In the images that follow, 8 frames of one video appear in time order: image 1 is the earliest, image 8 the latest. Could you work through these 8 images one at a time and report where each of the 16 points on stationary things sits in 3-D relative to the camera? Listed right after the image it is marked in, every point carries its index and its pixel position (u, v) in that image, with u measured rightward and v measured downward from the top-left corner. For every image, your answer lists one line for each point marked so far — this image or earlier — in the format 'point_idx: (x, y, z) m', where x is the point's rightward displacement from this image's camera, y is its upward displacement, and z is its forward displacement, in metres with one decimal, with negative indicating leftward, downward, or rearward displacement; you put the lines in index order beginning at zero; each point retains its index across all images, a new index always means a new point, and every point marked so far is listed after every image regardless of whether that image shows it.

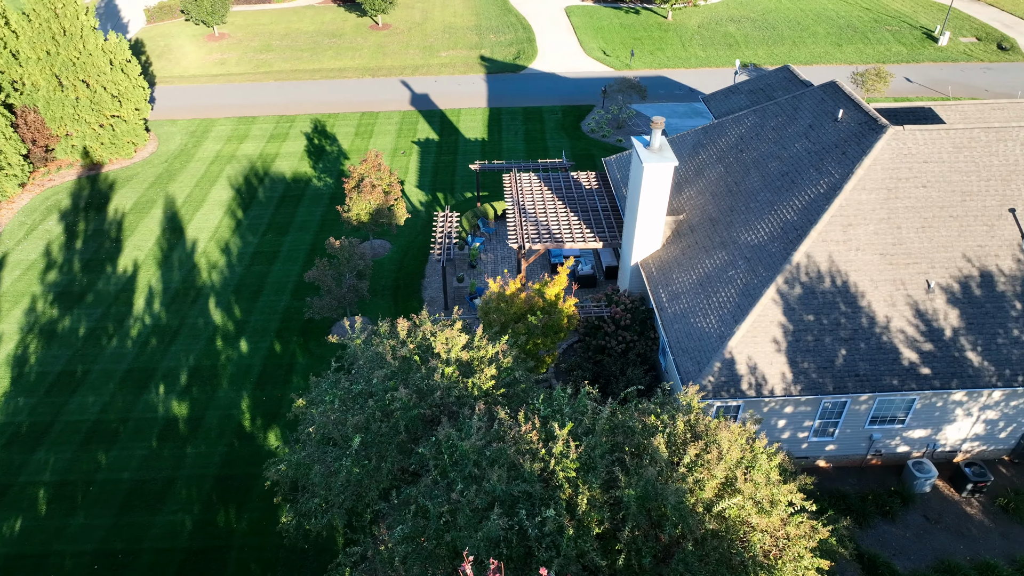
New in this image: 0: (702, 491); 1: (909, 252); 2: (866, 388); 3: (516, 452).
0: (+3.4, -3.7, +12.7) m
1: (+10.9, +1.0, +19.2) m
2: (+9.4, -2.7, +18.6) m
3: (+0.1, -3.1, +13.3) m
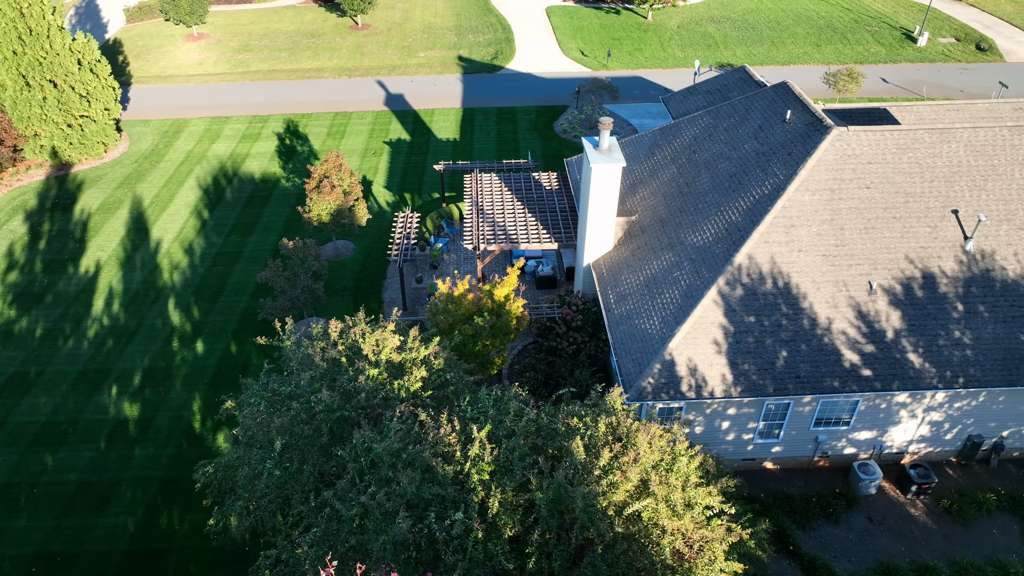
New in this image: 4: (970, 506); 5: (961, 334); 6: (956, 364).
0: (+1.9, -3.7, +12.7) m
1: (+9.3, +1.0, +19.2) m
2: (+7.8, -2.7, +18.6) m
3: (-1.5, -3.2, +13.2) m
4: (+13.0, -6.2, +19.9) m
5: (+12.2, -1.2, +19.0) m
6: (+12.0, -2.1, +18.9) m
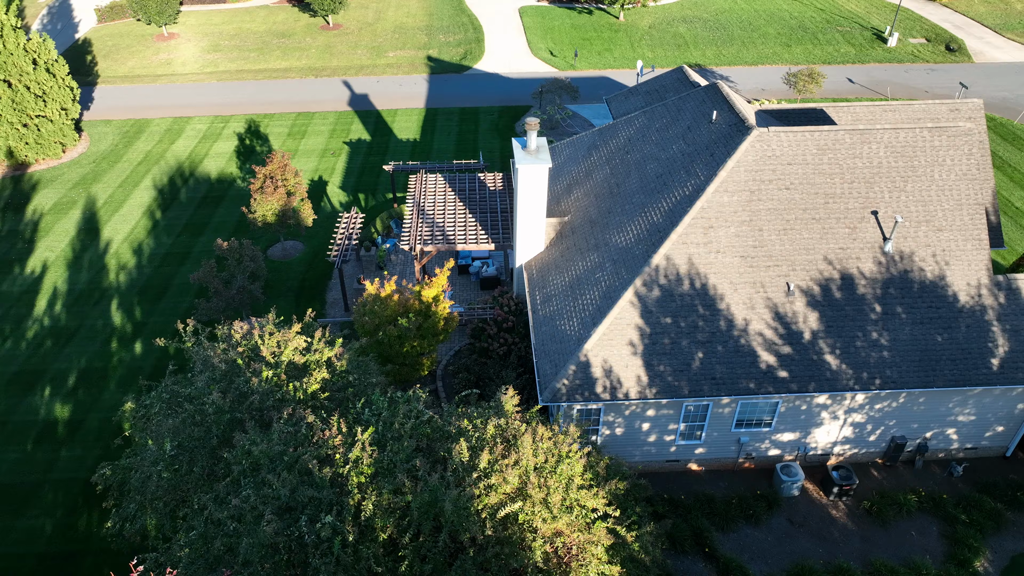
0: (-0.4, -3.8, +12.6) m
1: (+7.1, +0.9, +19.2) m
2: (+5.5, -2.8, +18.6) m
3: (-3.8, -3.2, +13.1) m
4: (+10.8, -6.2, +19.9) m
5: (+9.9, -1.3, +19.0) m
6: (+9.7, -2.1, +18.8) m
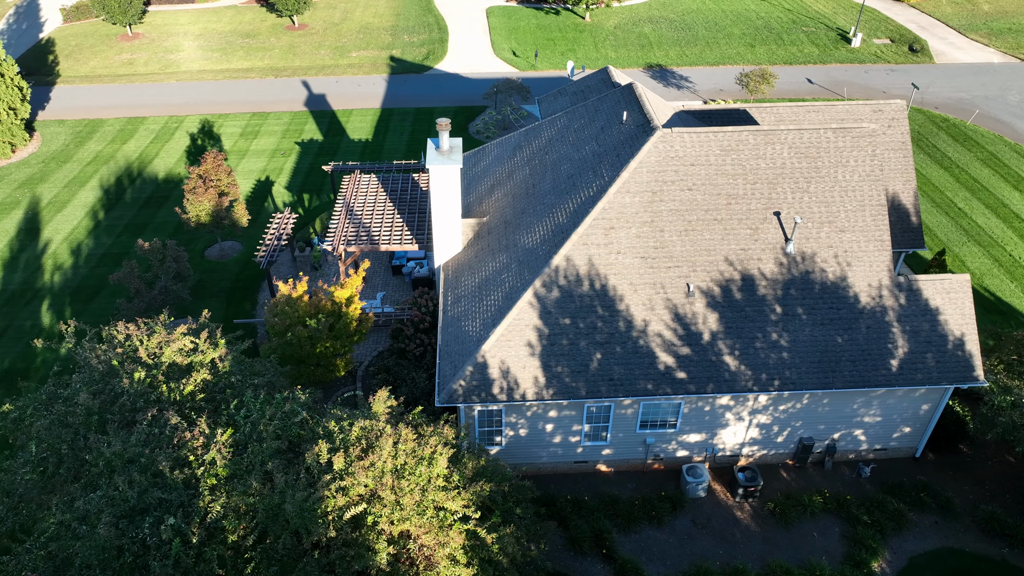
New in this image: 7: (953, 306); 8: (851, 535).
0: (-3.1, -3.8, +12.6) m
1: (+4.3, +0.9, +19.1) m
2: (+2.8, -2.8, +18.5) m
3: (-6.5, -3.2, +13.1) m
4: (+8.0, -6.3, +19.9) m
5: (+7.2, -1.3, +18.9) m
6: (+7.0, -2.1, +18.8) m
7: (+12.1, -0.5, +19.2) m
8: (+9.4, -6.8, +19.3) m
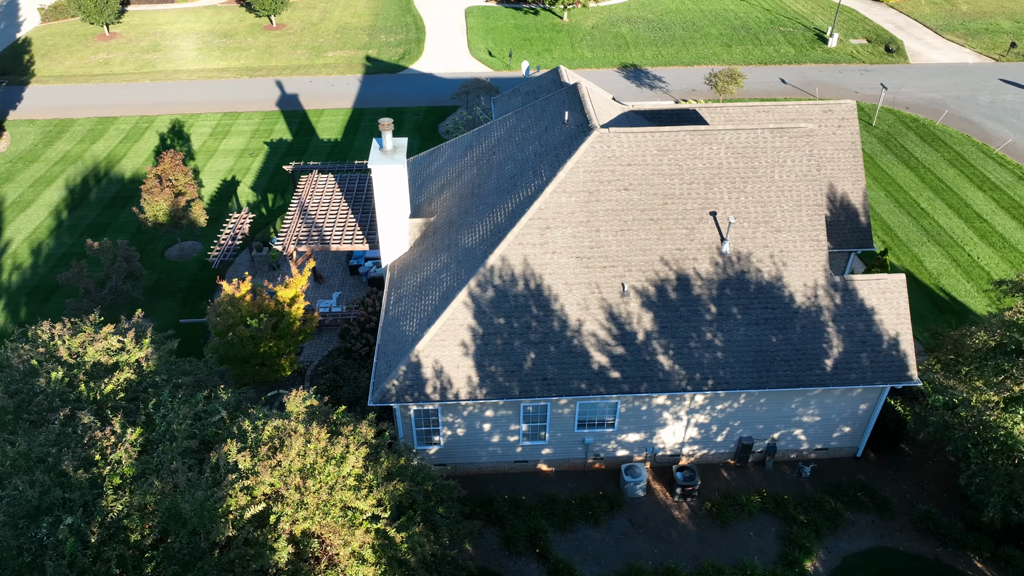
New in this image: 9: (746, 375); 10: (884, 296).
0: (-4.9, -3.8, +12.6) m
1: (+2.6, +0.9, +19.2) m
2: (+1.1, -2.8, +18.6) m
3: (-8.2, -3.2, +13.1) m
4: (+6.3, -6.2, +19.9) m
5: (+5.4, -1.3, +19.0) m
6: (+5.2, -2.1, +18.9) m
7: (+10.4, -0.5, +19.2) m
8: (+7.6, -6.8, +19.3) m
9: (+6.3, -2.3, +18.8) m
10: (+10.3, -0.2, +19.2) m
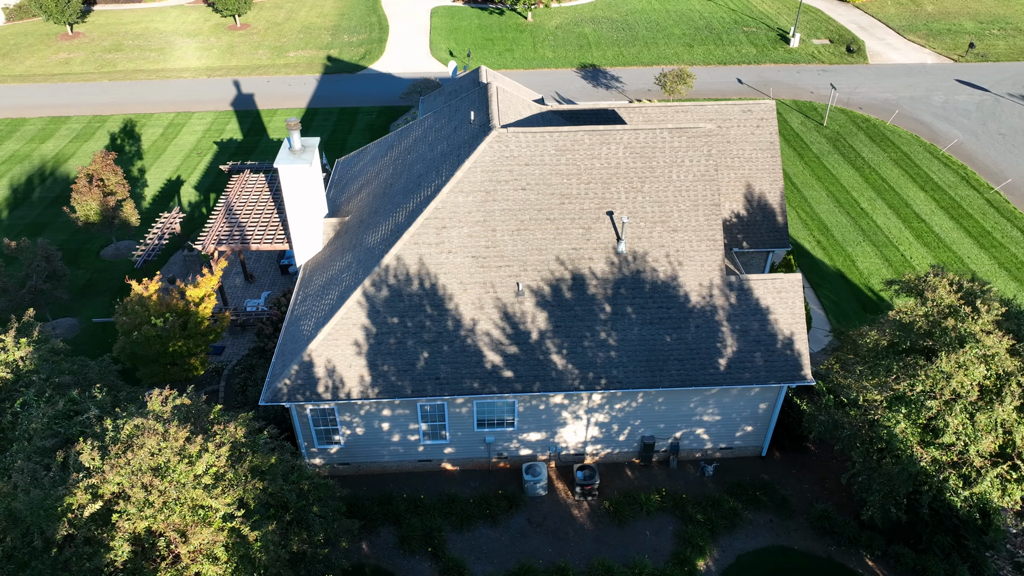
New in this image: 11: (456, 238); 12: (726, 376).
0: (-7.7, -3.8, +12.6) m
1: (-0.3, +0.9, +19.2) m
2: (-1.8, -2.8, +18.6) m
3: (-11.1, -3.2, +13.1) m
4: (+3.4, -6.2, +20.0) m
5: (+2.6, -1.3, +19.0) m
6: (+2.4, -2.1, +18.9) m
7: (+7.5, -0.5, +19.3) m
8: (+4.7, -6.8, +19.3) m
9: (+3.4, -2.3, +18.9) m
10: (+7.4, -0.2, +19.3) m
11: (-1.5, +1.4, +19.2) m
12: (+5.8, -2.4, +19.0) m
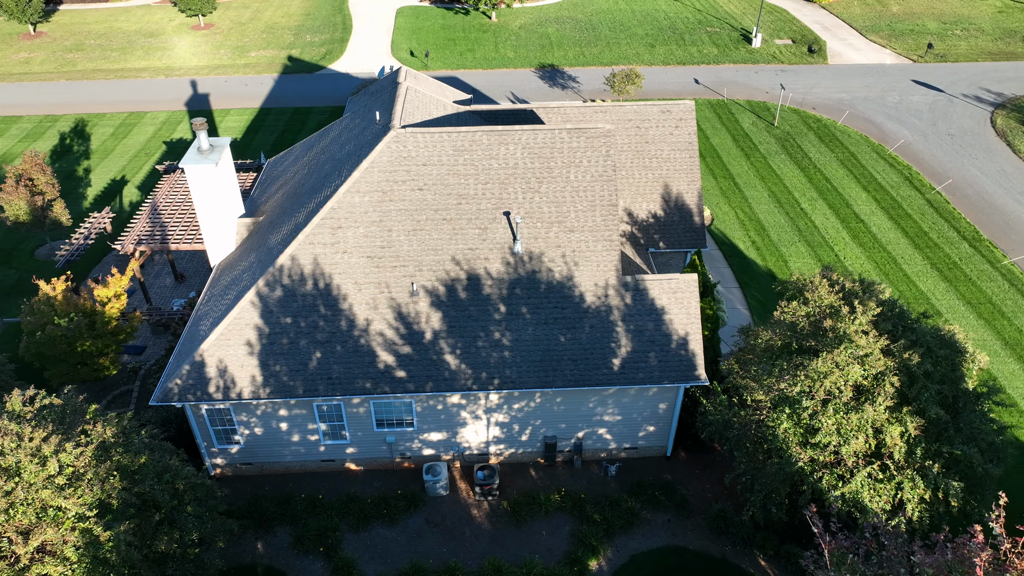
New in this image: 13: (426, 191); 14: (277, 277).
0: (-10.6, -3.8, +12.6) m
1: (-3.2, +0.9, +19.2) m
2: (-4.7, -2.8, +18.6) m
3: (-14.0, -3.2, +13.1) m
4: (+0.5, -6.2, +20.0) m
5: (-0.3, -1.3, +19.0) m
6: (-0.5, -2.1, +18.9) m
7: (+4.6, -0.5, +19.3) m
8: (+1.8, -6.8, +19.4) m
9: (+0.5, -2.3, +18.9) m
10: (+4.5, -0.2, +19.3) m
11: (-4.4, +1.4, +19.3) m
12: (+2.9, -2.4, +19.0) m
13: (-2.4, +2.7, +19.5) m
14: (-6.4, +0.3, +18.9) m
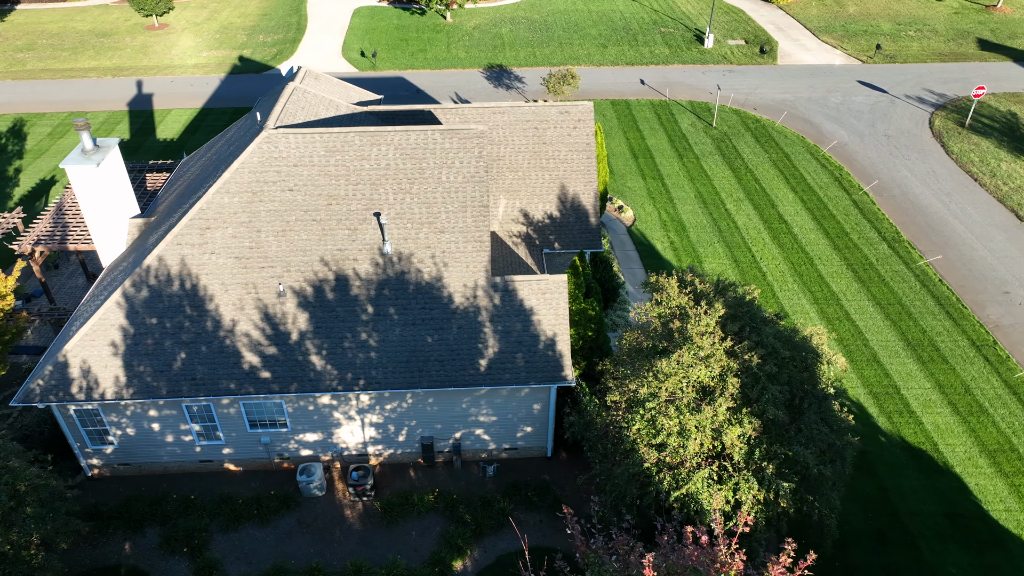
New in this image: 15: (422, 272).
0: (-14.2, -3.8, +12.6) m
1: (-6.8, +0.9, +19.2) m
2: (-8.3, -2.8, +18.6) m
3: (-17.6, -3.2, +13.1) m
4: (-3.1, -6.3, +20.0) m
5: (-3.9, -1.3, +19.0) m
6: (-4.1, -2.1, +18.9) m
7: (+1.0, -0.5, +19.3) m
8: (-1.8, -6.8, +19.4) m
9: (-3.1, -2.4, +18.9) m
10: (+0.9, -0.2, +19.4) m
11: (-8.1, +1.4, +19.2) m
12: (-0.7, -2.4, +19.0) m
13: (-6.0, +2.7, +19.5) m
14: (-10.0, +0.3, +18.9) m
15: (-2.5, +0.4, +19.3) m
